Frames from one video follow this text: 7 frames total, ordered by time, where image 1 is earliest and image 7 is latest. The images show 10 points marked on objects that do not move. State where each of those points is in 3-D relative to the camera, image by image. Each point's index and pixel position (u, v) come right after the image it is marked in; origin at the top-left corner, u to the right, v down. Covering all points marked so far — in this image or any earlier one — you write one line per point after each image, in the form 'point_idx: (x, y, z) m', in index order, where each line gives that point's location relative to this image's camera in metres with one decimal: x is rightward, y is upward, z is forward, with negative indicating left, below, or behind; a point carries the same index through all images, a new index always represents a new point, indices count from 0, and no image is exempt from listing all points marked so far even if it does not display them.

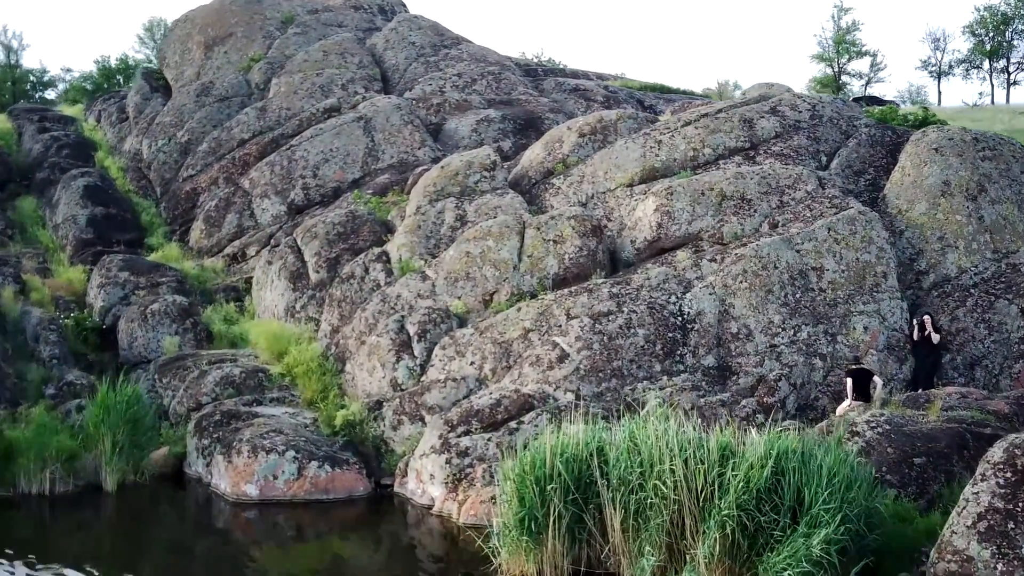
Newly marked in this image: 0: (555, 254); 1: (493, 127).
0: (+0.5, +0.4, +12.7) m
1: (-0.3, +3.1, +20.0) m
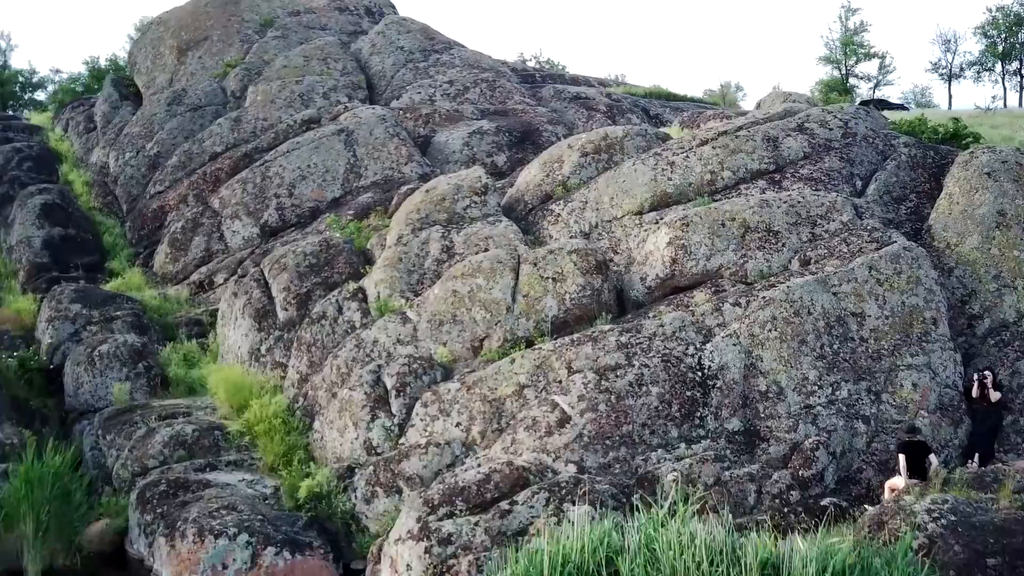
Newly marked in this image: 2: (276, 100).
0: (+0.5, 0.0, +11.1) m
1: (-0.4, +2.6, +18.3) m
2: (-4.5, +3.6, +19.6) m
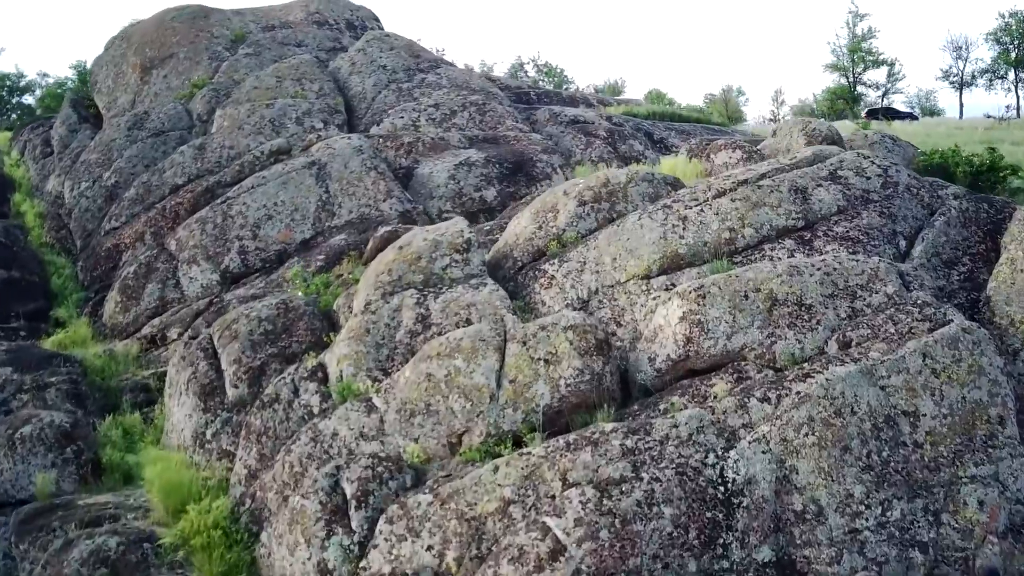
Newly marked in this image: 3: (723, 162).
0: (+0.3, -0.8, +9.4) m
1: (-0.6, +1.9, +16.6) m
2: (-4.7, +2.8, +17.8) m
3: (+3.5, +2.1, +16.8) m
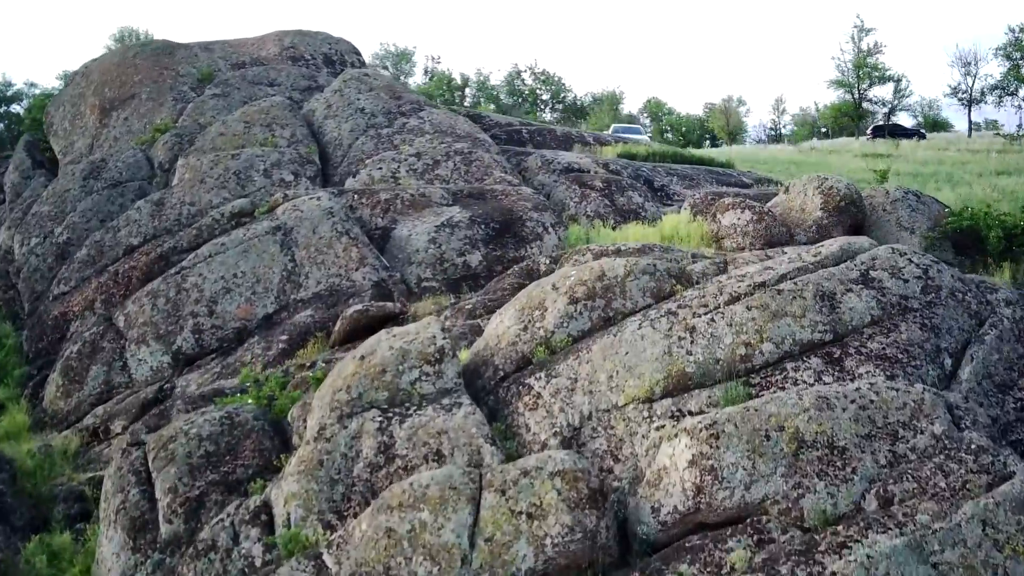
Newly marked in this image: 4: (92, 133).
0: (+0.1, -1.9, +7.9) m
1: (-0.8, +0.8, +15.1) m
2: (-4.9, +1.7, +16.3) m
3: (+3.3, +1.0, +15.2) m
4: (-7.7, +2.8, +18.8) m
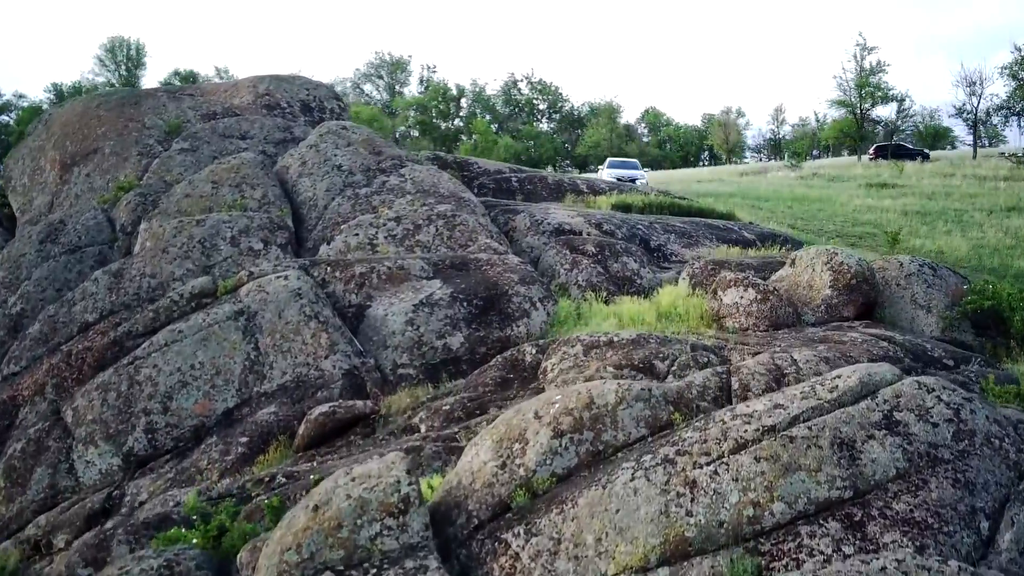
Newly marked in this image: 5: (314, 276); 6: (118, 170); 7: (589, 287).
0: (-0.1, -3.1, +6.7) m
1: (-1.0, -0.4, +14.0) m
2: (-5.1, +0.6, +15.2) m
3: (+3.1, -0.2, +14.1) m
4: (-7.9, +1.7, +17.6) m
5: (-2.8, +0.2, +14.6) m
6: (-6.7, +2.0, +17.3) m
7: (+1.2, 0.0, +15.5) m
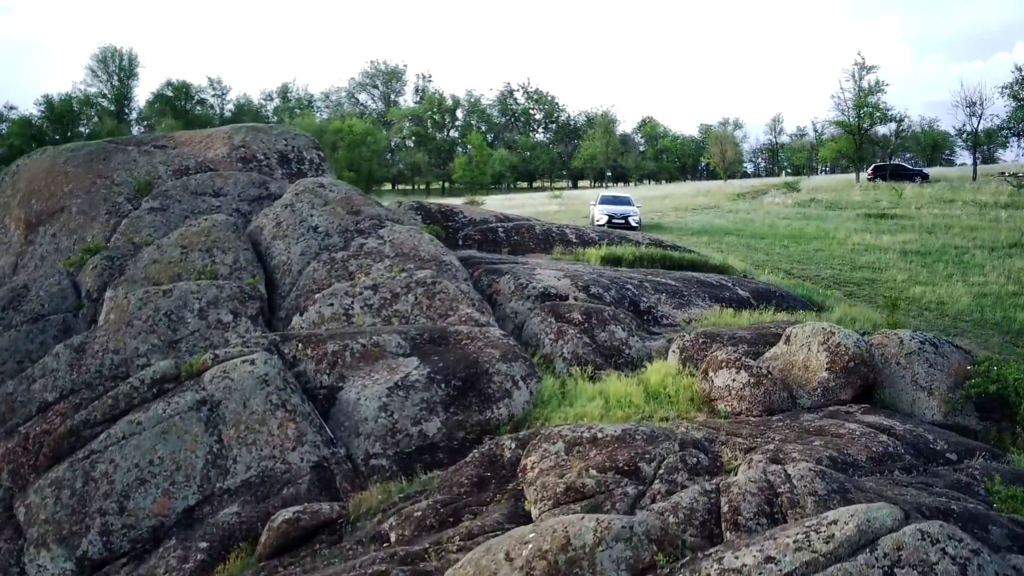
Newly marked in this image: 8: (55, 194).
0: (-0.3, -4.1, +6.0) m
1: (-1.2, -1.4, +13.2) m
2: (-5.3, -0.5, +14.5) m
3: (+2.8, -1.3, +13.4) m
4: (-8.2, +0.6, +16.9) m
5: (-3.1, -0.9, +13.9) m
6: (-6.9, +0.9, +16.6) m
7: (+0.9, -1.1, +14.8) m
8: (-7.7, +1.6, +17.4) m
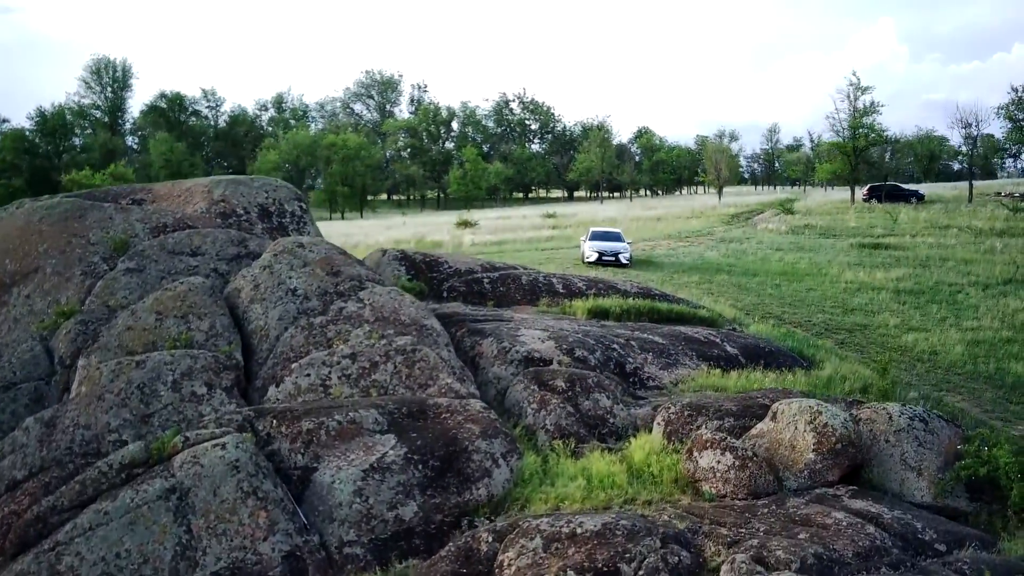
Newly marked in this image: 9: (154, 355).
0: (-0.6, -5.1, +5.7) m
1: (-1.5, -2.4, +12.9) m
2: (-5.6, -1.5, +14.1) m
3: (+2.5, -2.3, +13.1) m
4: (-8.5, -0.4, +16.6) m
5: (-3.3, -1.9, +13.6) m
6: (-7.2, -0.1, +16.3) m
7: (+0.6, -2.1, +14.5) m
8: (-8.0, +0.6, +17.0) m
9: (-5.1, -1.0, +14.6) m
